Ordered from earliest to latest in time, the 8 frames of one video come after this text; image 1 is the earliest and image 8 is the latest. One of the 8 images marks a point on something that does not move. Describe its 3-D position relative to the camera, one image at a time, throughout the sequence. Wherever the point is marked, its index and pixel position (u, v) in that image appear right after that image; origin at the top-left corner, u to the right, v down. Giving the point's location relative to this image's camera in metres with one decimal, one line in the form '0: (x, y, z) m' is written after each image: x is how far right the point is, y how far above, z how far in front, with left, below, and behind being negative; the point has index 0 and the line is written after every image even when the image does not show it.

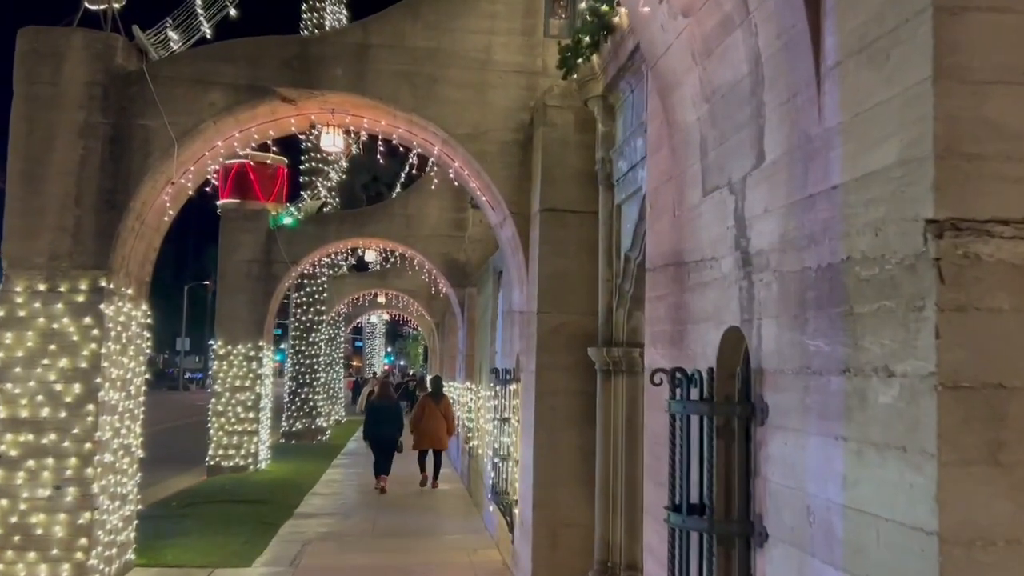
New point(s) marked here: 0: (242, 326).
0: (-4.3, -0.6, +14.5) m
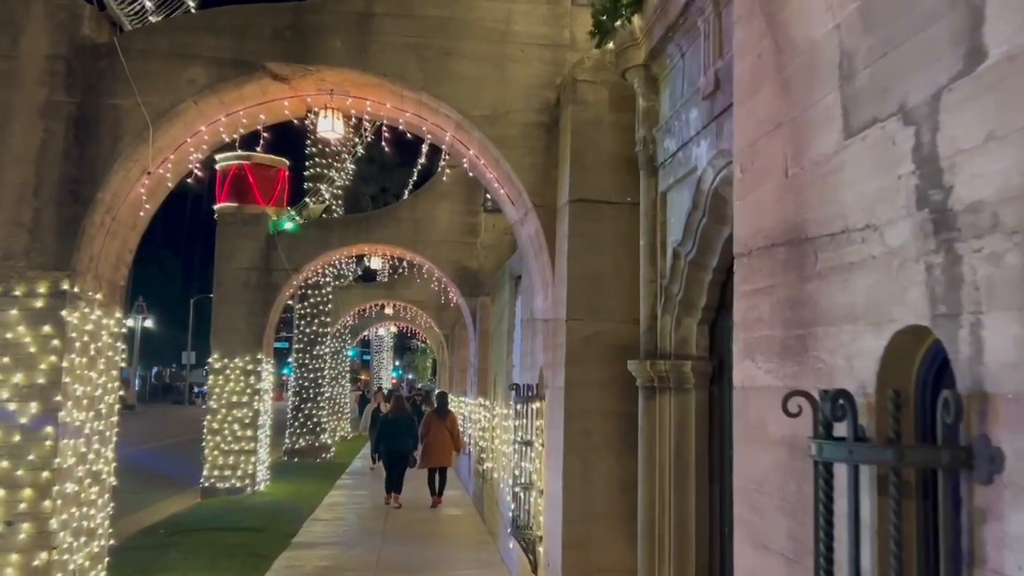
0: (-4.1, -0.8, +13.6) m
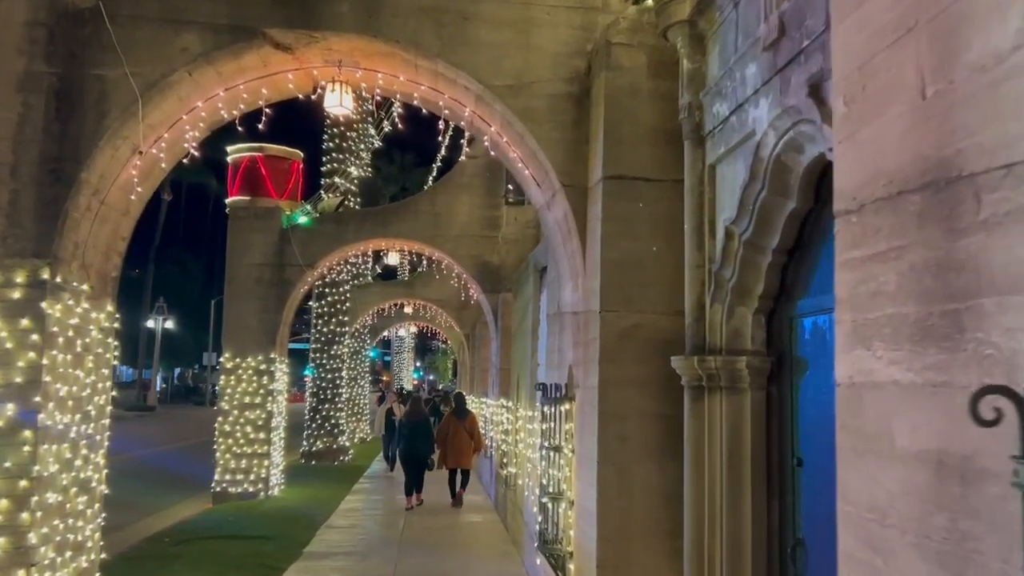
0: (-3.7, -0.7, +13.0) m
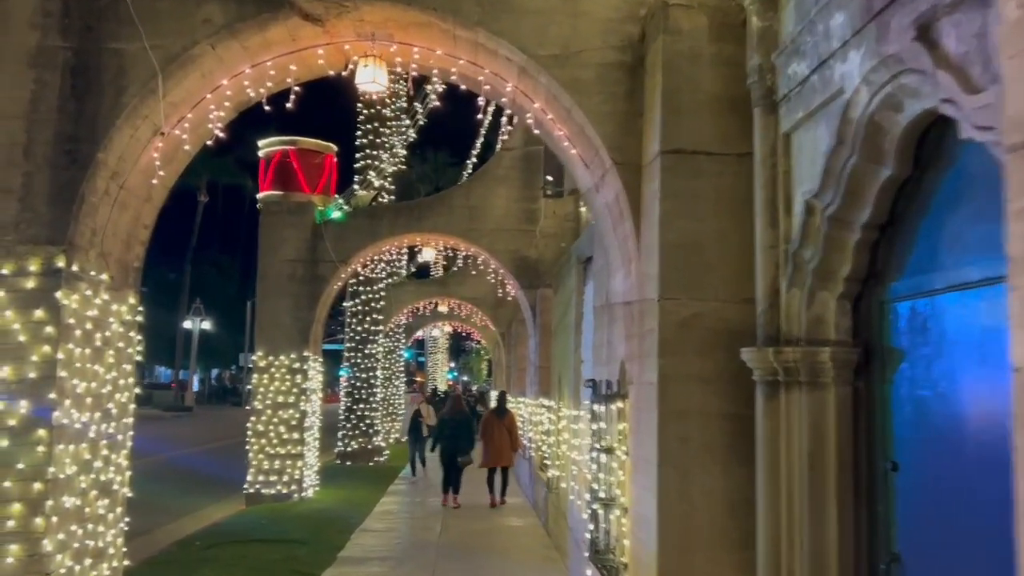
0: (-3.2, -0.7, +12.7) m
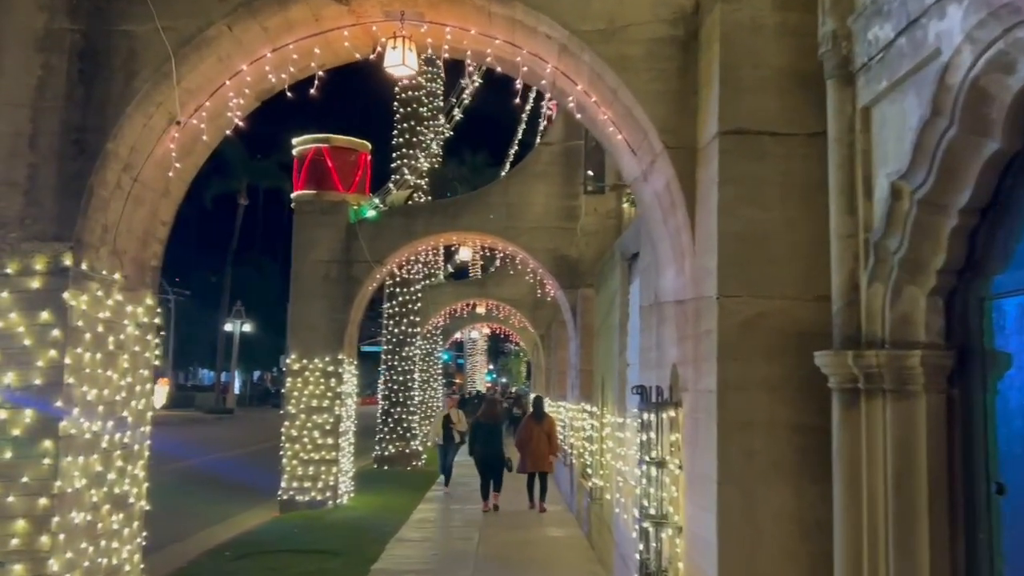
0: (-2.6, -0.7, +12.4) m
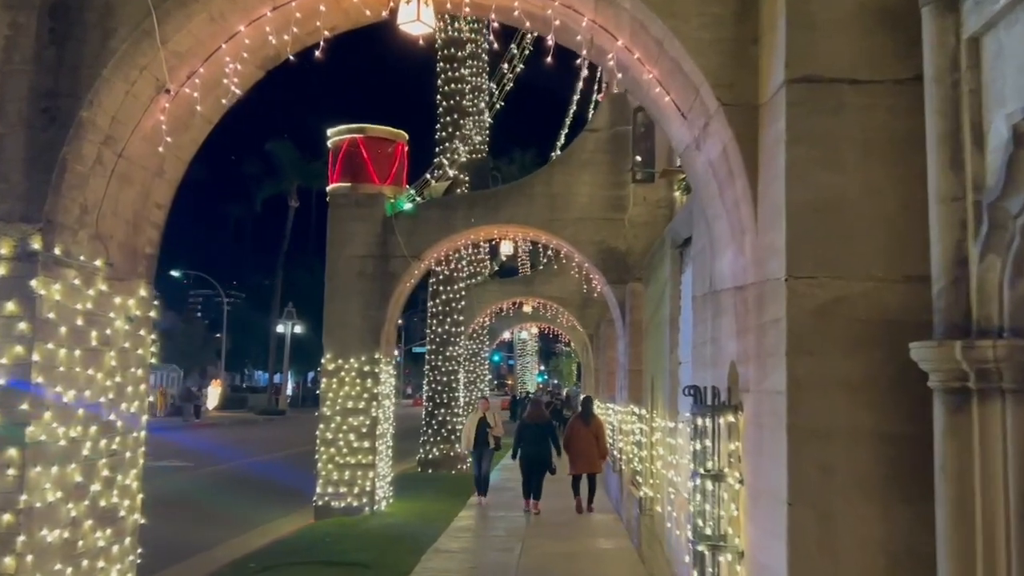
0: (-2.0, -0.6, +11.8) m
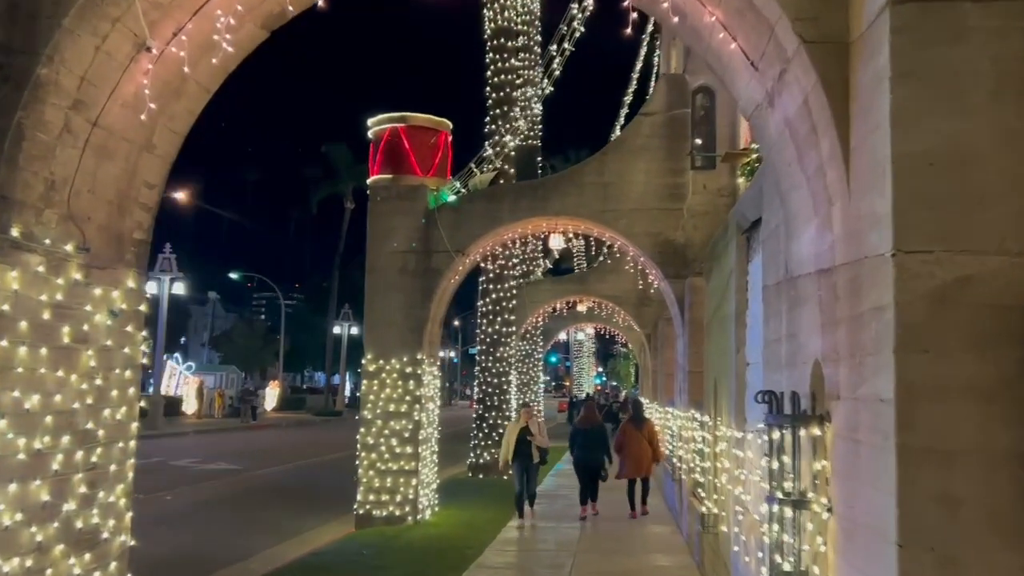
0: (-1.4, -0.6, +11.2) m
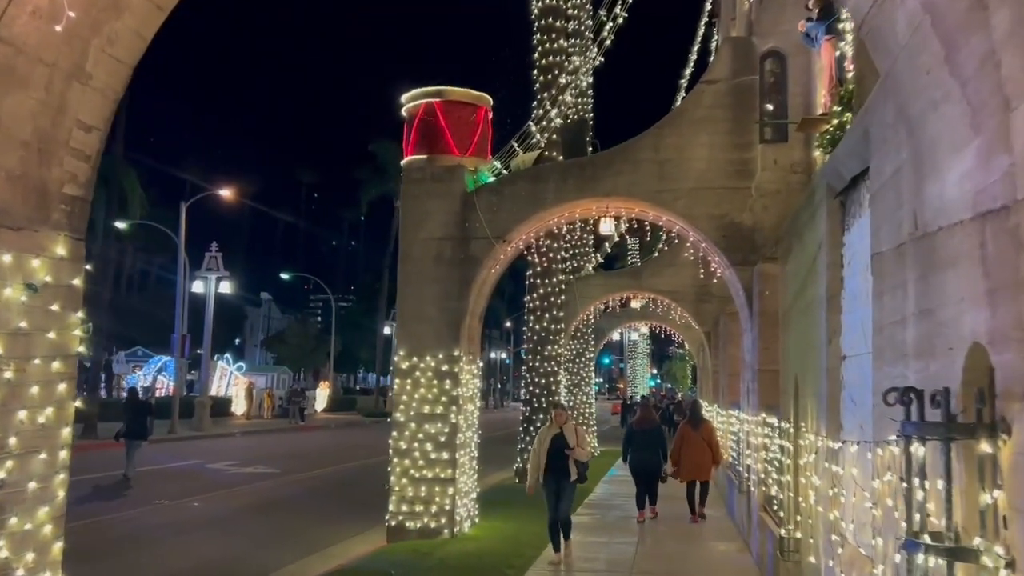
0: (-0.9, -0.5, +10.2) m
